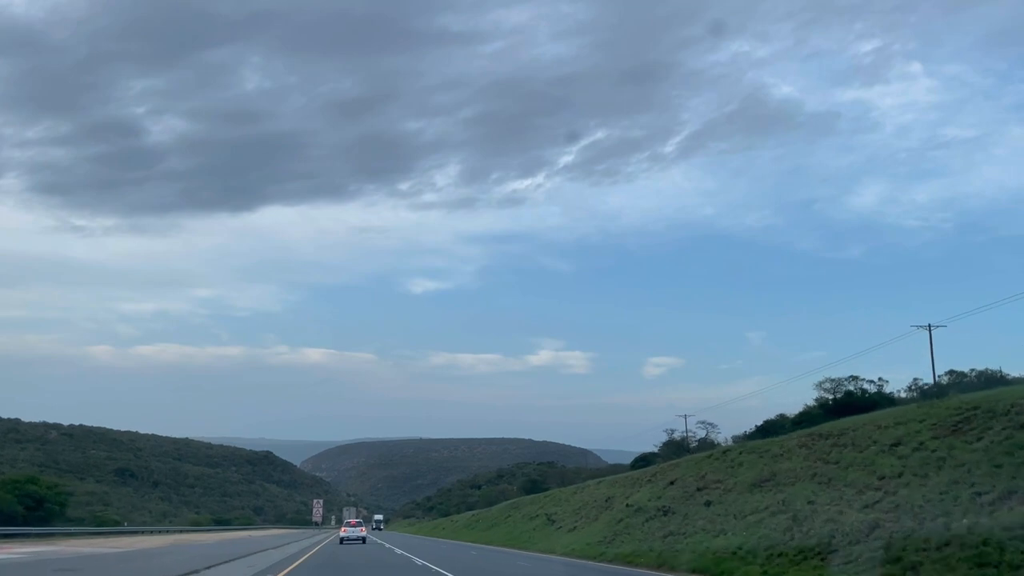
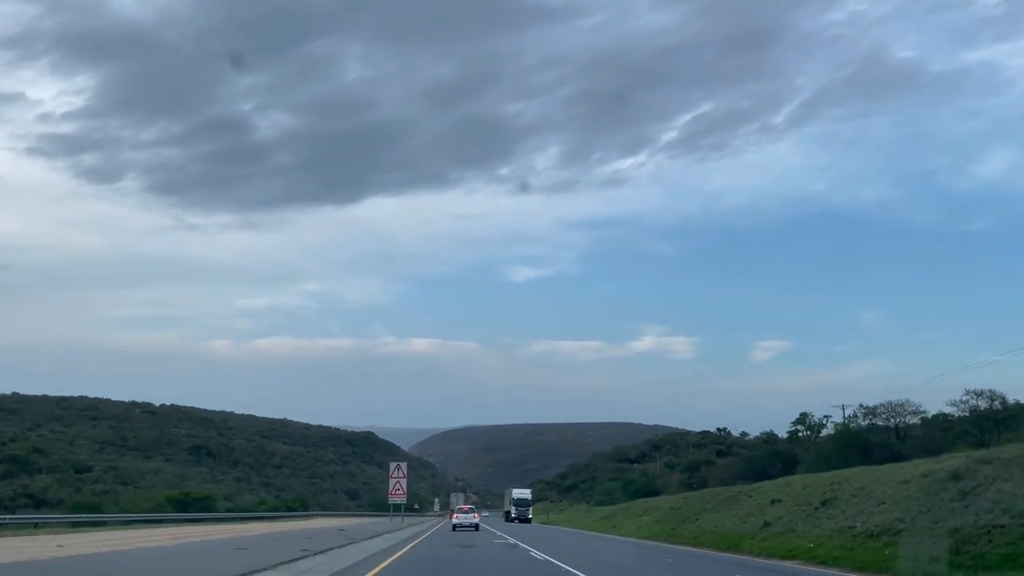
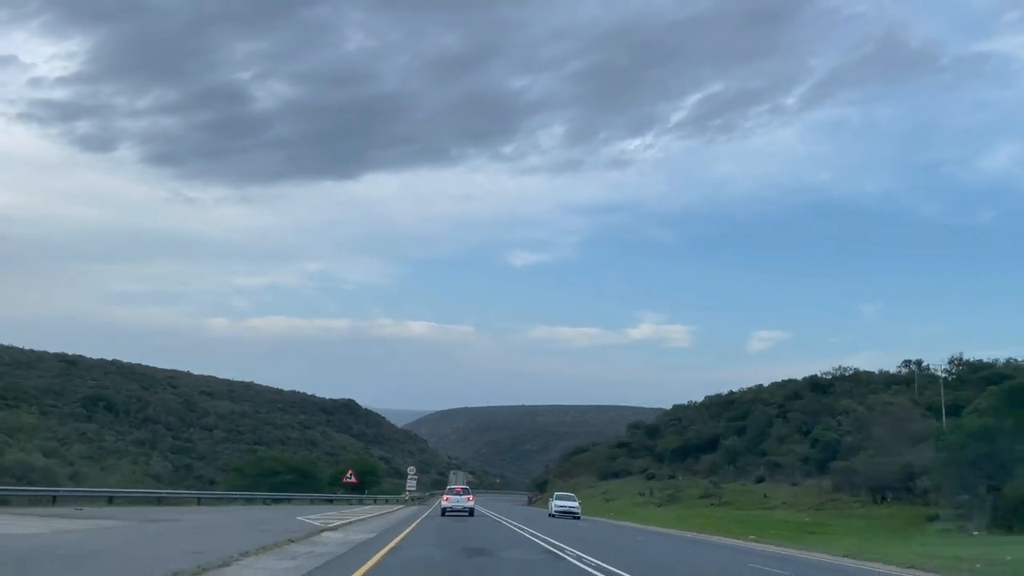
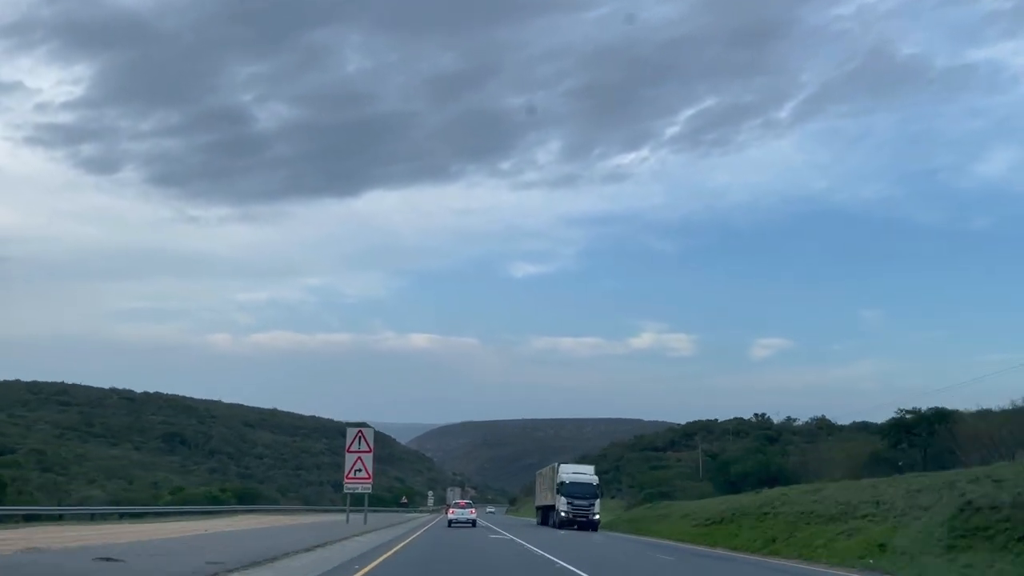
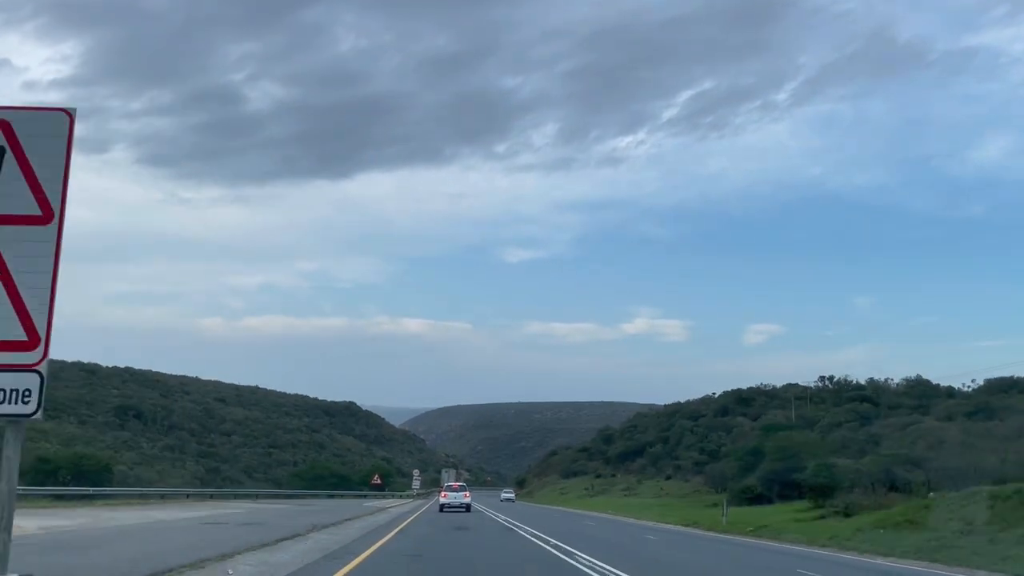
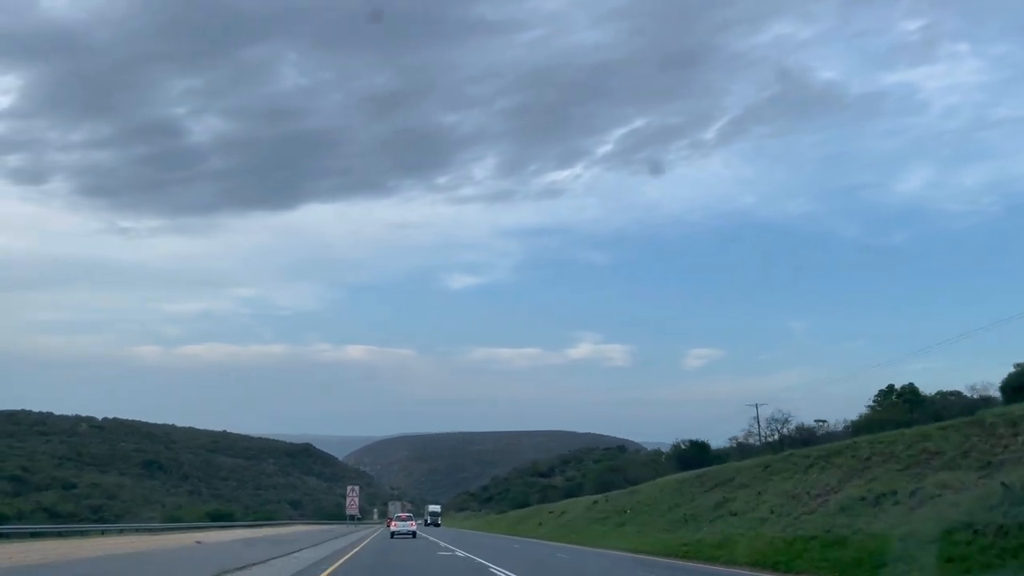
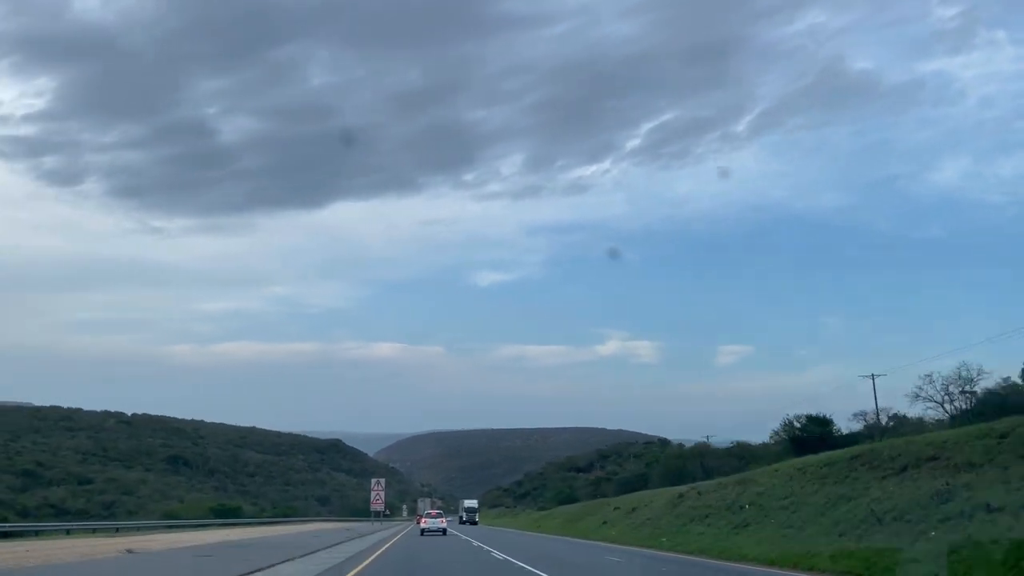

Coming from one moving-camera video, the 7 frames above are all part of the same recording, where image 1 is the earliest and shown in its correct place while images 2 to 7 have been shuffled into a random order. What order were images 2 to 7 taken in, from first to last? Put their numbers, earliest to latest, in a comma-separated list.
6, 7, 2, 4, 5, 3
